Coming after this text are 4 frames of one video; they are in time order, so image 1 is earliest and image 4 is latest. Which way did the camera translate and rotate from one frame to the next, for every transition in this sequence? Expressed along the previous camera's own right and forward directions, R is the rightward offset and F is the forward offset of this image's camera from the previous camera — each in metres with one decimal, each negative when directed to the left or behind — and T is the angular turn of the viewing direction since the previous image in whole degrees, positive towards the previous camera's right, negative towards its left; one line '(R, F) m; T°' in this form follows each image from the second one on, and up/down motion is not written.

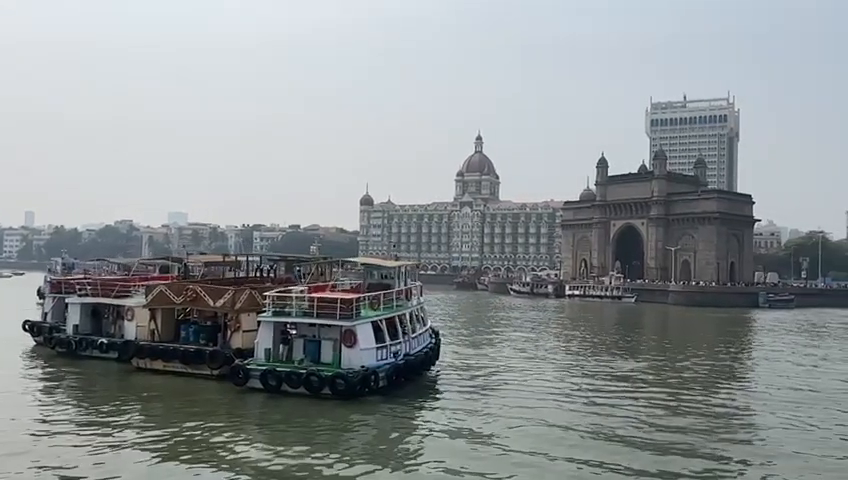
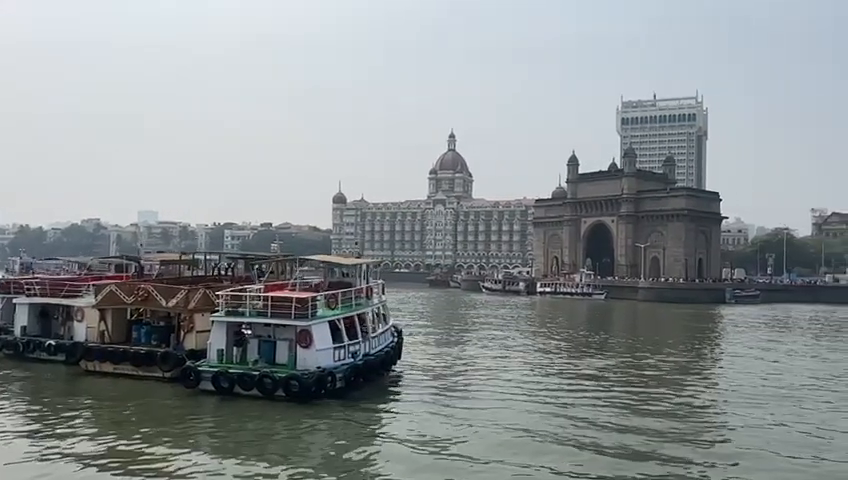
(+0.3, +0.3) m; +2°
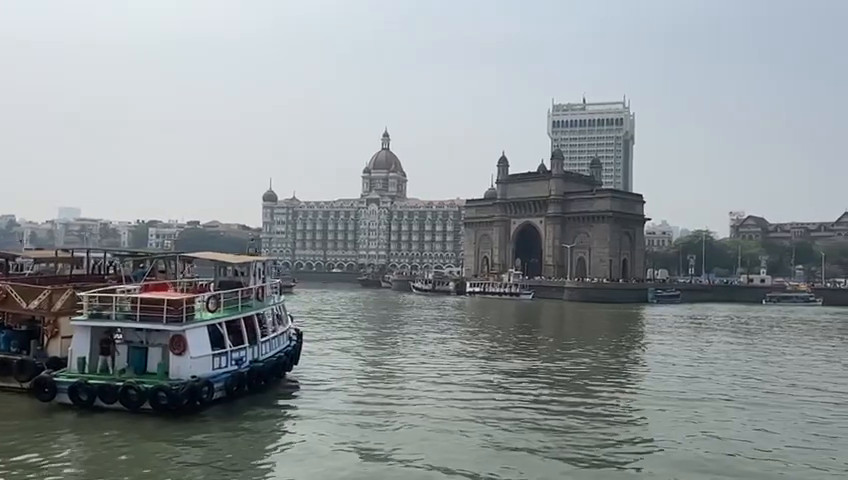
(+0.9, +0.9) m; +6°
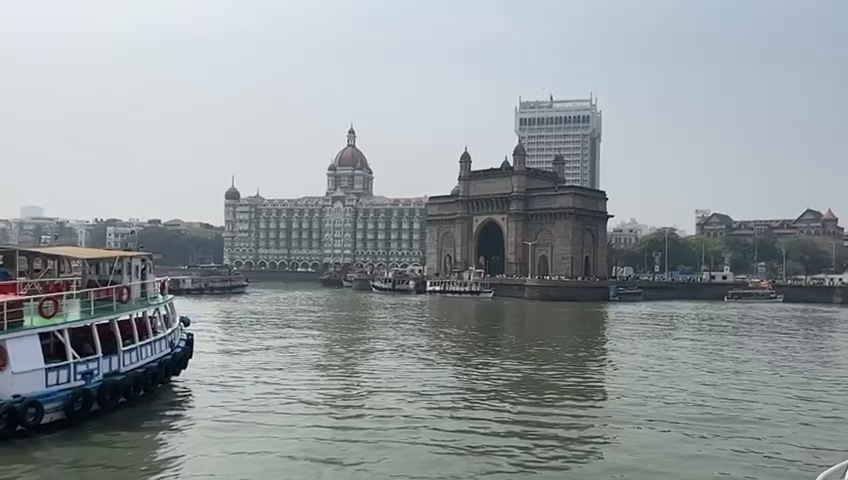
(+1.5, +1.9) m; +2°
